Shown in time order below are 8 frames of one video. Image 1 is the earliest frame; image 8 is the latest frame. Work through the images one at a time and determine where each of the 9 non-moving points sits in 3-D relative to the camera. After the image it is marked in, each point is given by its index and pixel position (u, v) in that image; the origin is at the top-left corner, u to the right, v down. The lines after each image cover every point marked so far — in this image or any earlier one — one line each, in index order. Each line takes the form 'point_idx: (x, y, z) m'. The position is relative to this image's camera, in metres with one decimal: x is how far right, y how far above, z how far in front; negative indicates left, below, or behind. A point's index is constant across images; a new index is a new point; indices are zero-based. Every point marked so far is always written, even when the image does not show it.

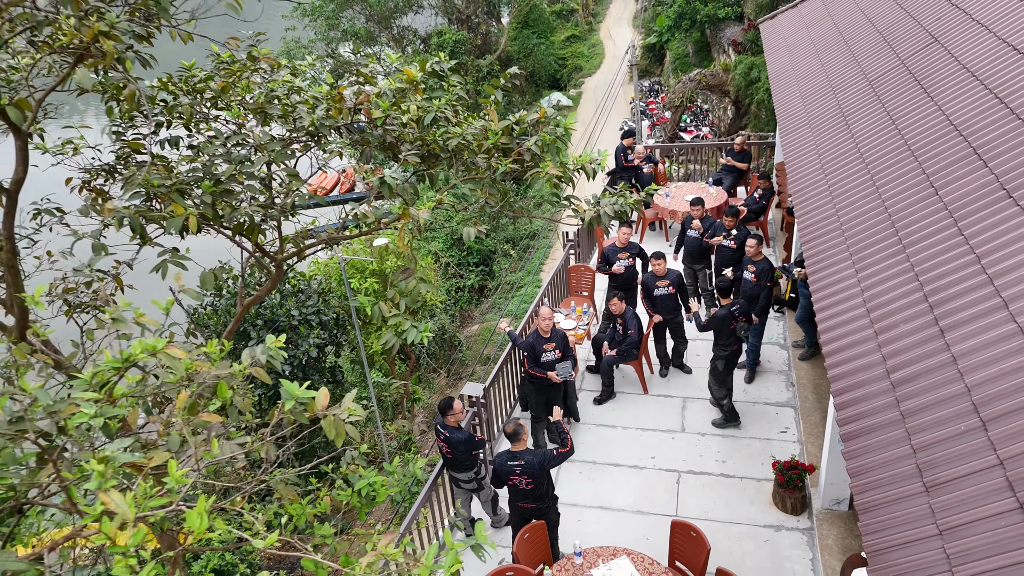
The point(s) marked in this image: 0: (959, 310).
0: (+2.6, -0.1, +4.2) m
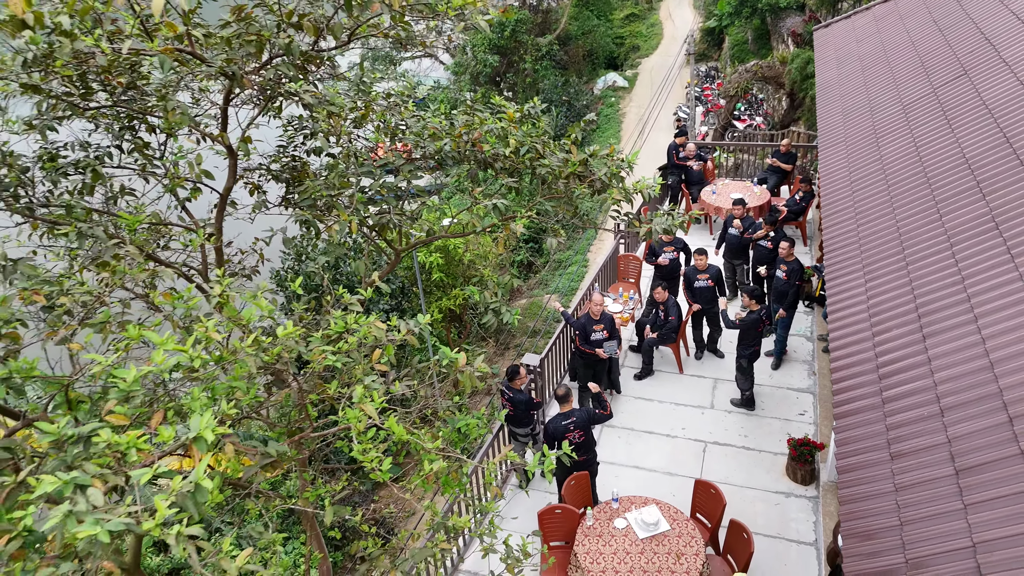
0: (+3.1, -0.2, +5.2) m
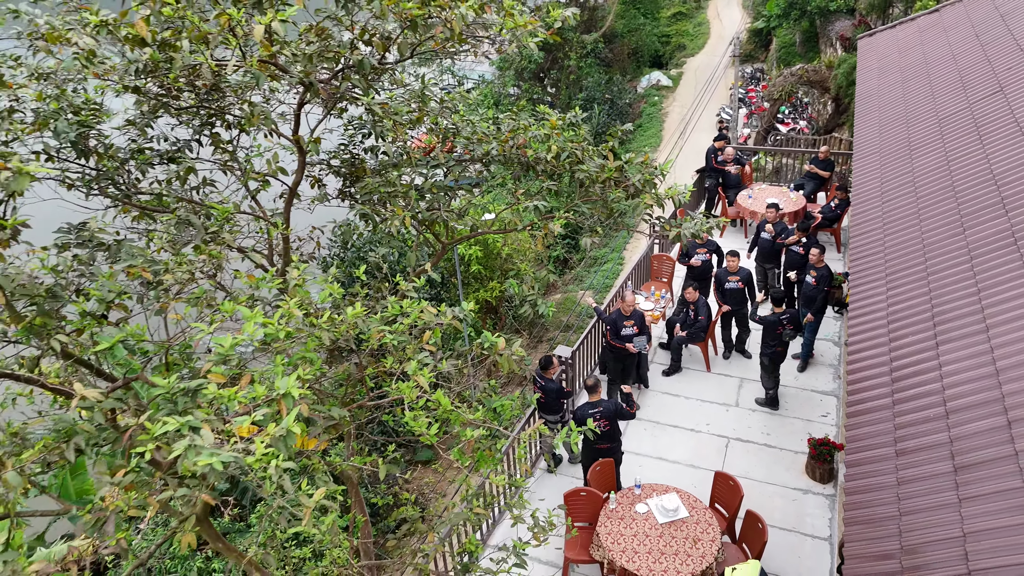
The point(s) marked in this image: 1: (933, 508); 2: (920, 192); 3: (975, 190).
0: (+3.3, -0.3, +5.5) m
1: (+2.5, -1.3, +4.4) m
2: (+4.2, +1.0, +7.5) m
3: (+4.4, +0.9, +6.9) m
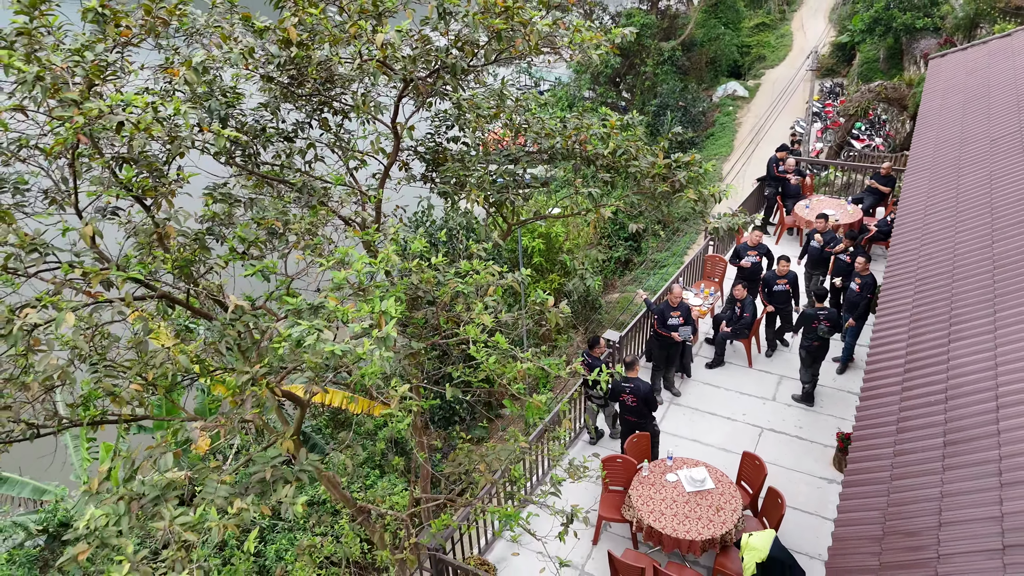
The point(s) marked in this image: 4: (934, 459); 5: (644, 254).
0: (+3.8, -0.3, +6.0) m
1: (+2.8, -1.3, +5.0) m
2: (+4.9, +0.9, +8.0) m
3: (+5.0, +0.8, +7.3) m
4: (+2.9, -1.2, +5.0) m
5: (+3.6, +0.9, +19.6) m
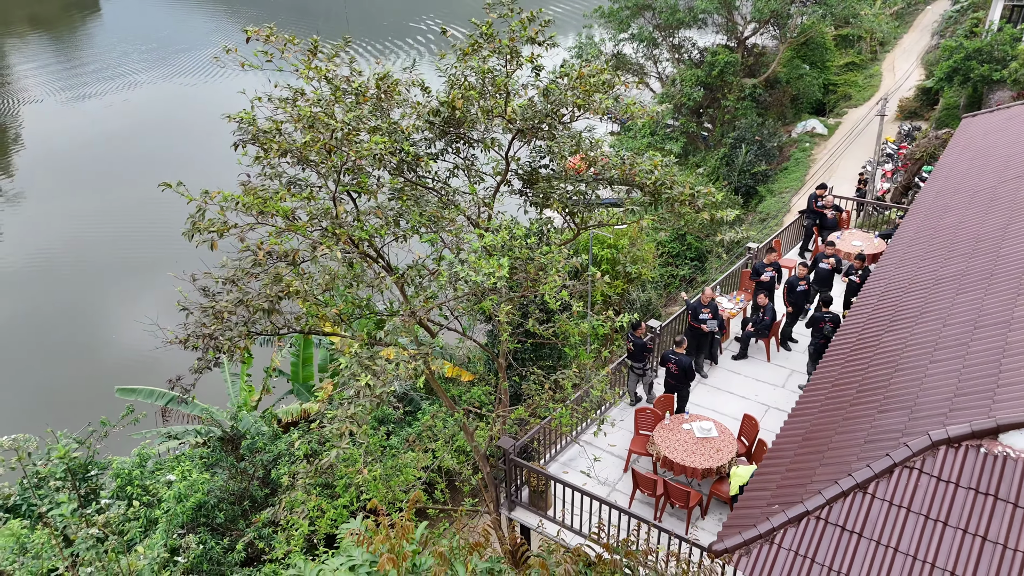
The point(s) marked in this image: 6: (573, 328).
0: (+4.5, -0.4, +8.4) m
1: (+3.3, -1.2, +7.5) m
2: (+6.0, +0.7, +10.3) m
3: (+6.0, +0.6, +9.6) m
4: (+3.5, -1.2, +7.5) m
5: (+5.8, +0.5, +21.9) m
6: (+0.8, -0.5, +9.3) m
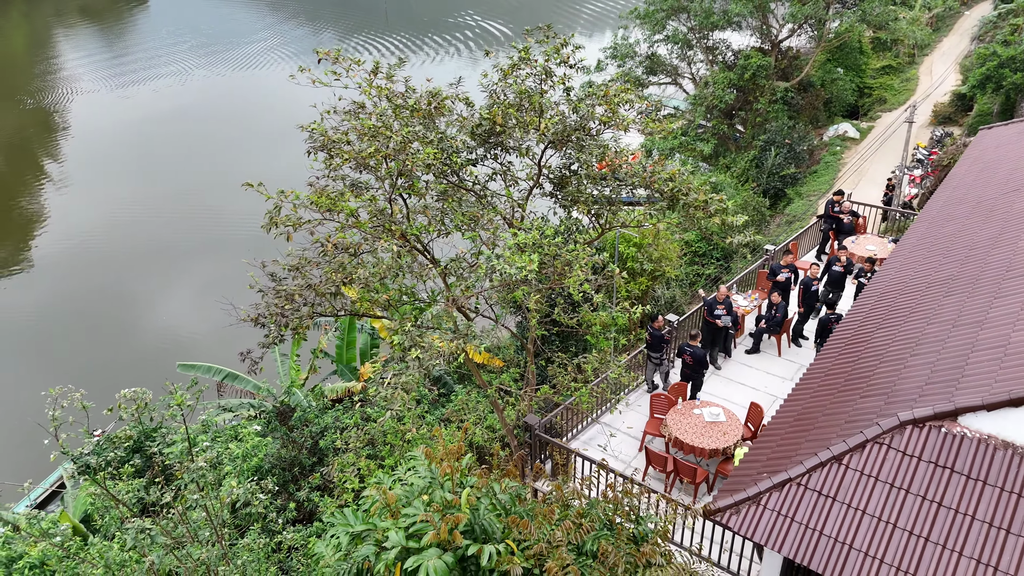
0: (+4.8, -0.4, +9.3) m
1: (+3.6, -1.2, +8.4) m
2: (+6.4, +0.6, +11.1) m
3: (+6.4, +0.5, +10.4) m
4: (+3.8, -1.2, +8.4) m
5: (+6.8, +0.5, +22.8) m
6: (+1.2, -0.4, +10.4) m
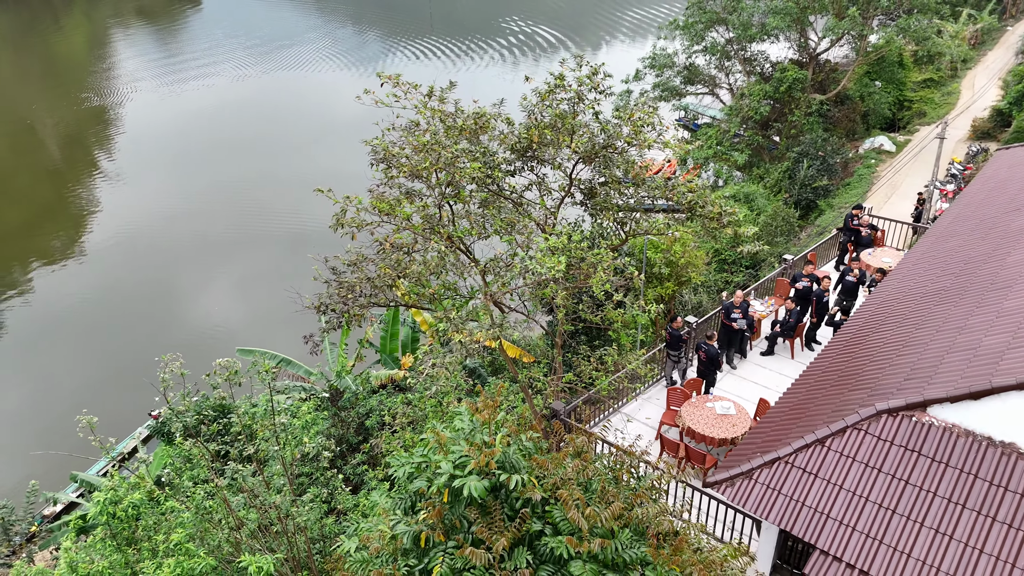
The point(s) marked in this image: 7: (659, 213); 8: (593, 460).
0: (+5.3, -0.6, +10.3) m
1: (+4.0, -1.3, +9.4) m
2: (+7.0, +0.4, +12.0) m
3: (+6.9, +0.4, +11.3) m
4: (+4.1, -1.2, +9.4) m
5: (+7.9, +0.3, +23.6) m
6: (+1.7, -0.4, +11.5) m
7: (+2.3, +1.2, +11.4) m
8: (+0.7, -1.4, +6.2) m
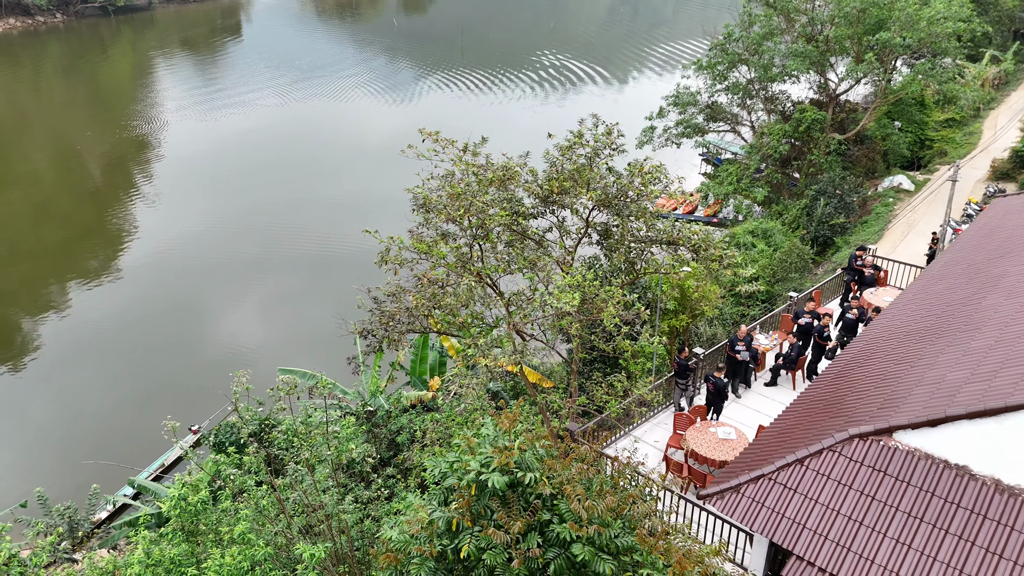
0: (+5.6, -1.2, +11.3) m
1: (+4.3, -1.9, +10.5) m
2: (+7.3, -0.3, +13.0) m
3: (+7.3, -0.3, +12.3) m
4: (+4.4, -1.8, +10.5) m
5: (+8.6, -0.8, +24.6) m
6: (+2.0, -1.0, +12.7) m
7: (+2.7, +0.6, +12.7) m
8: (+0.8, -1.8, +7.4) m
